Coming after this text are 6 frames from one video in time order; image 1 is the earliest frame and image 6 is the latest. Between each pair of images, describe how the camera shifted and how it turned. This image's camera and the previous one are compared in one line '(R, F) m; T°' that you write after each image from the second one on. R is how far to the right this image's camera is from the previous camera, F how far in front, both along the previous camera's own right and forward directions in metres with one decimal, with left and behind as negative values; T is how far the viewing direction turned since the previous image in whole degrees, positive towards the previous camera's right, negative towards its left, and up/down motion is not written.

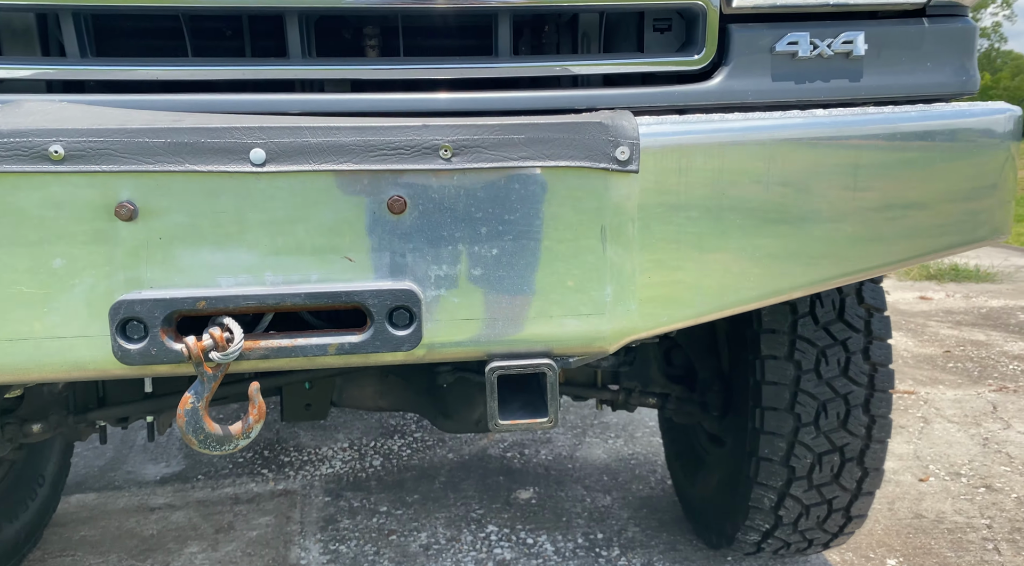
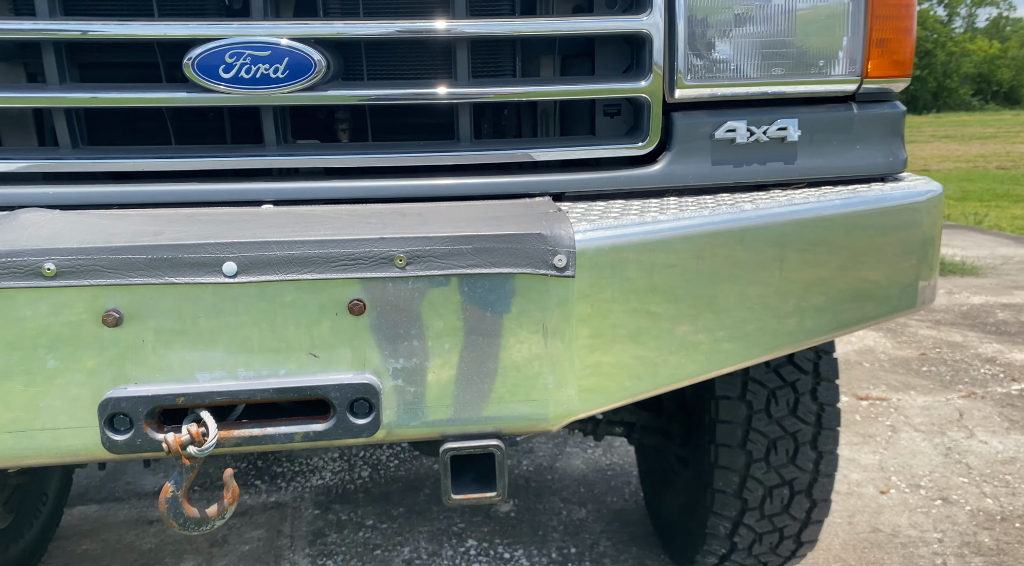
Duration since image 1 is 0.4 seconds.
(+0.1, -0.1) m; -1°
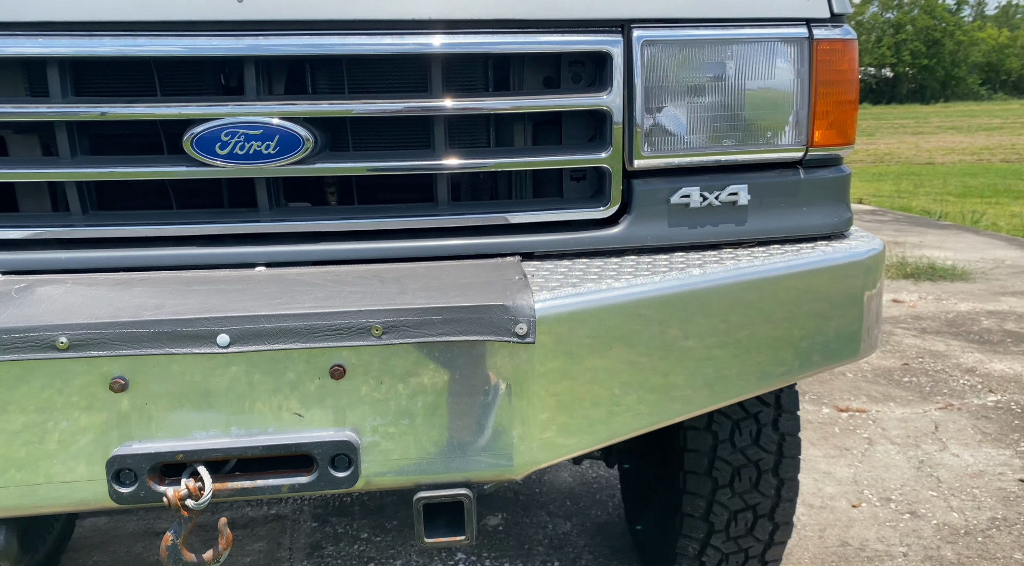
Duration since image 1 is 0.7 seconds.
(+0.1, -0.1) m; 0°
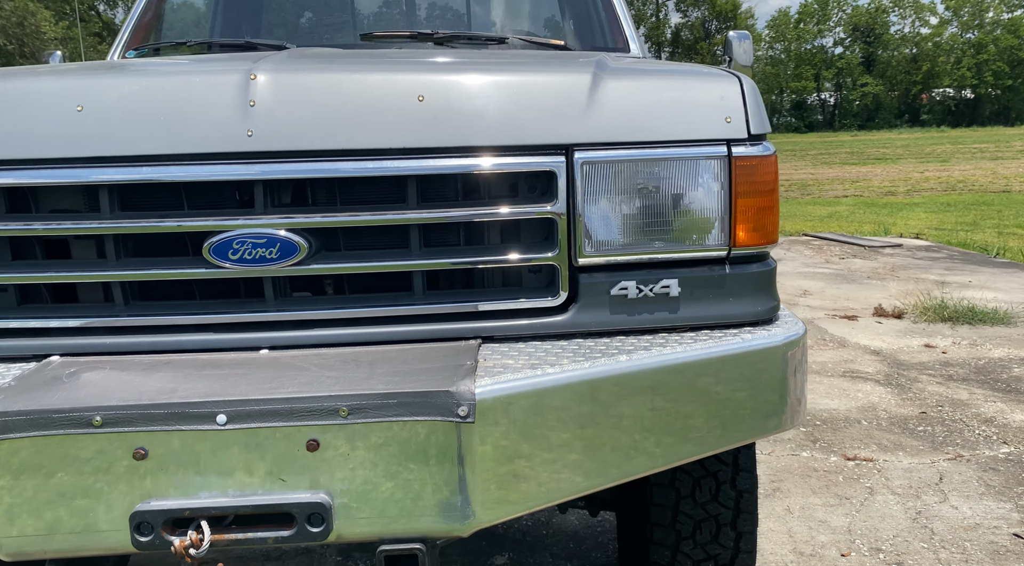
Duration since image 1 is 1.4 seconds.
(+0.2, -0.2) m; -5°
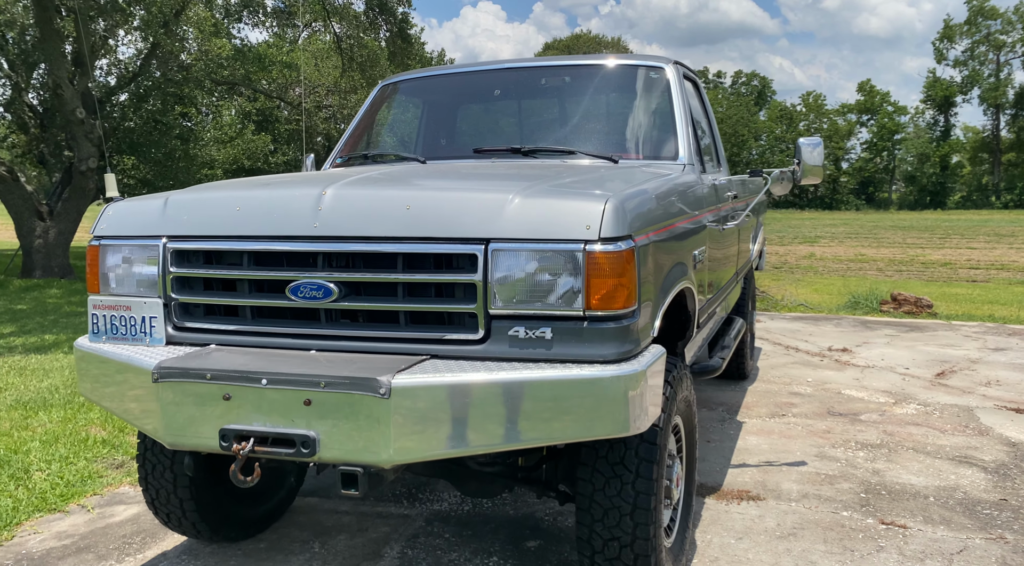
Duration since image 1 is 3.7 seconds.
(+1.1, -0.7) m; -21°
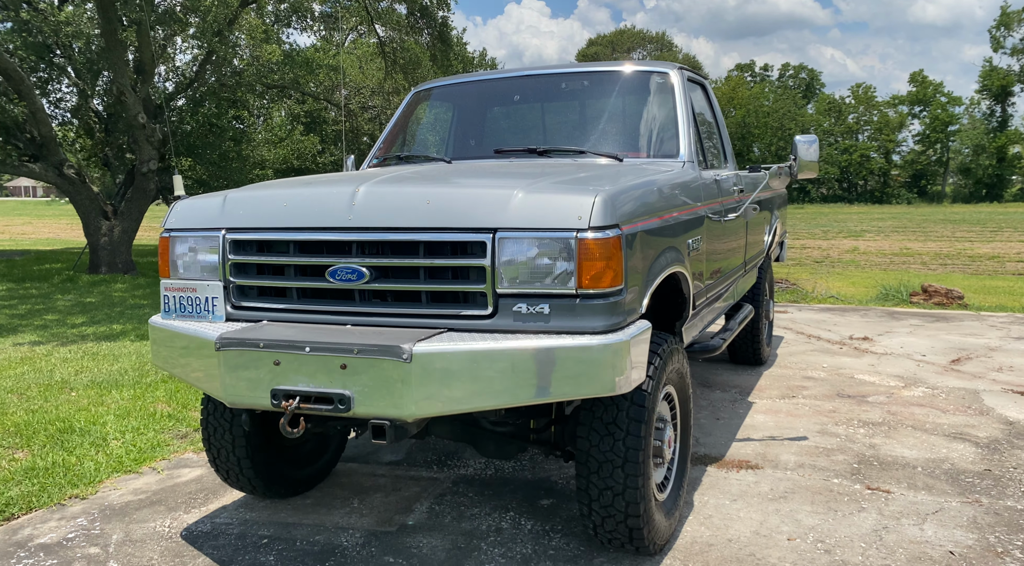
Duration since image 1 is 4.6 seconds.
(+0.1, -0.4) m; -3°
